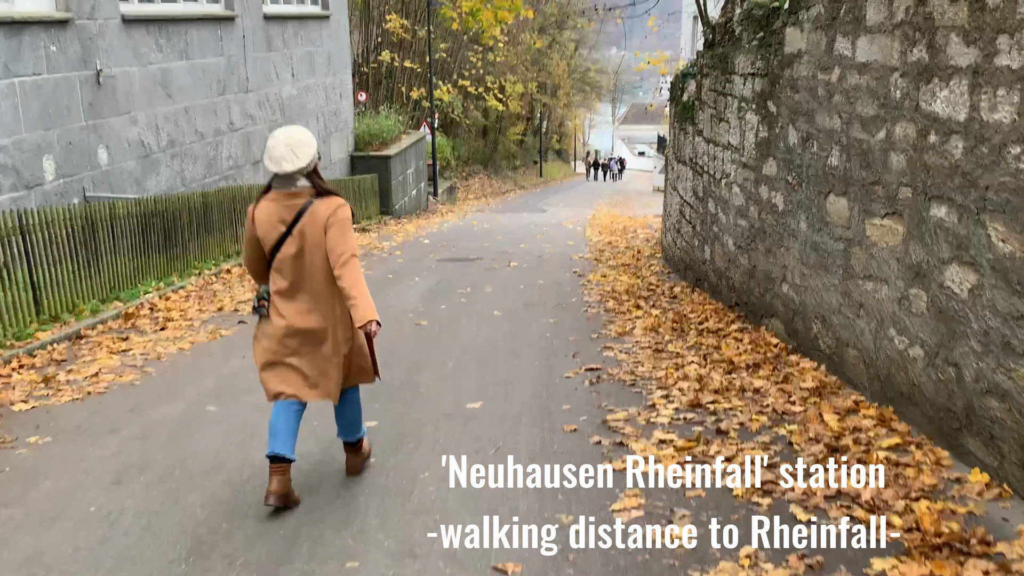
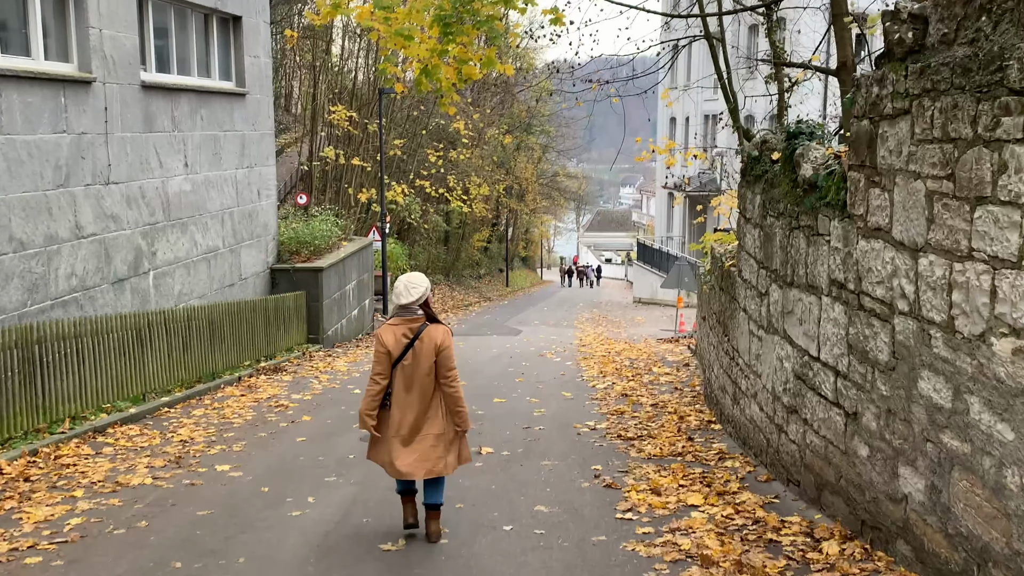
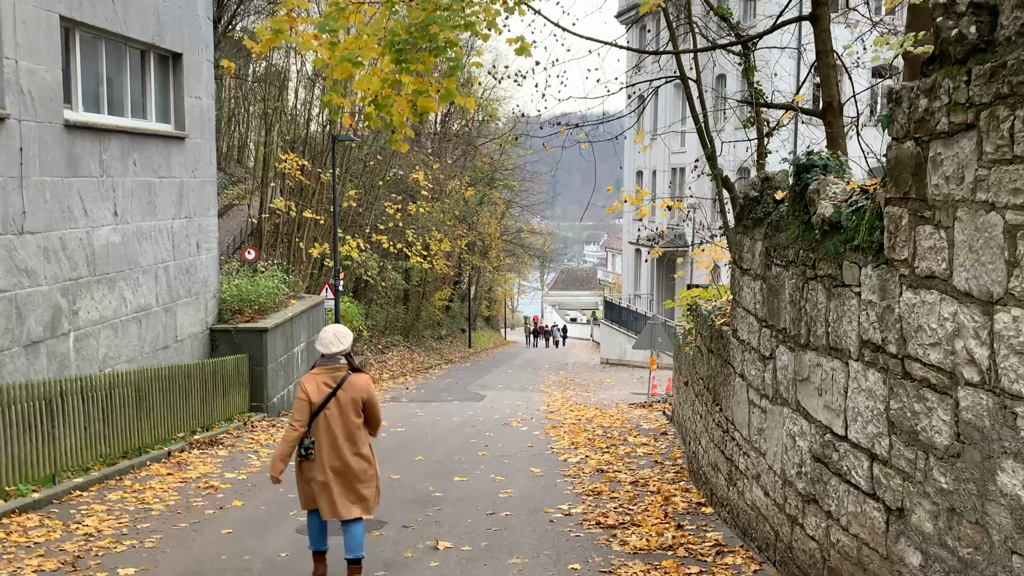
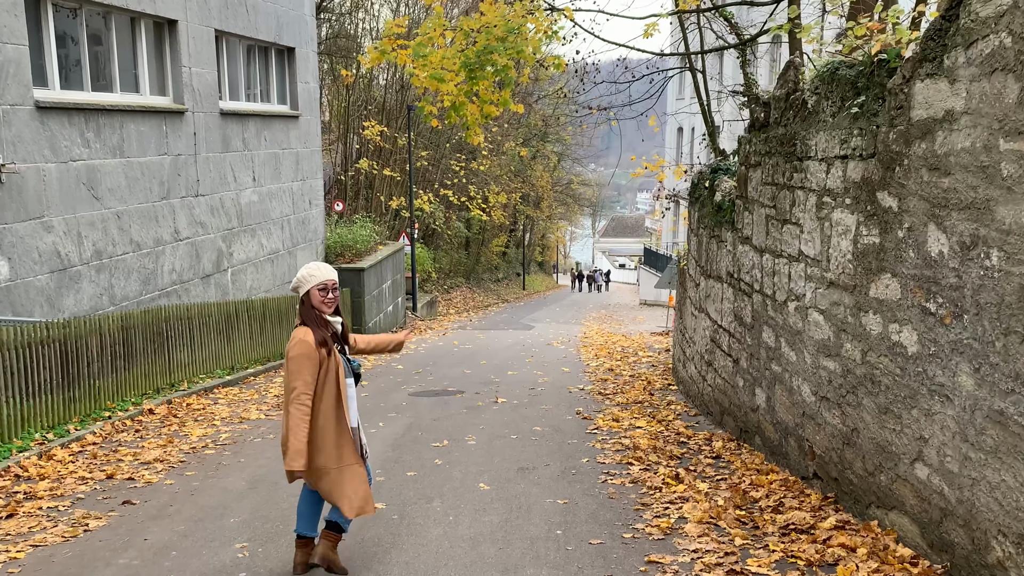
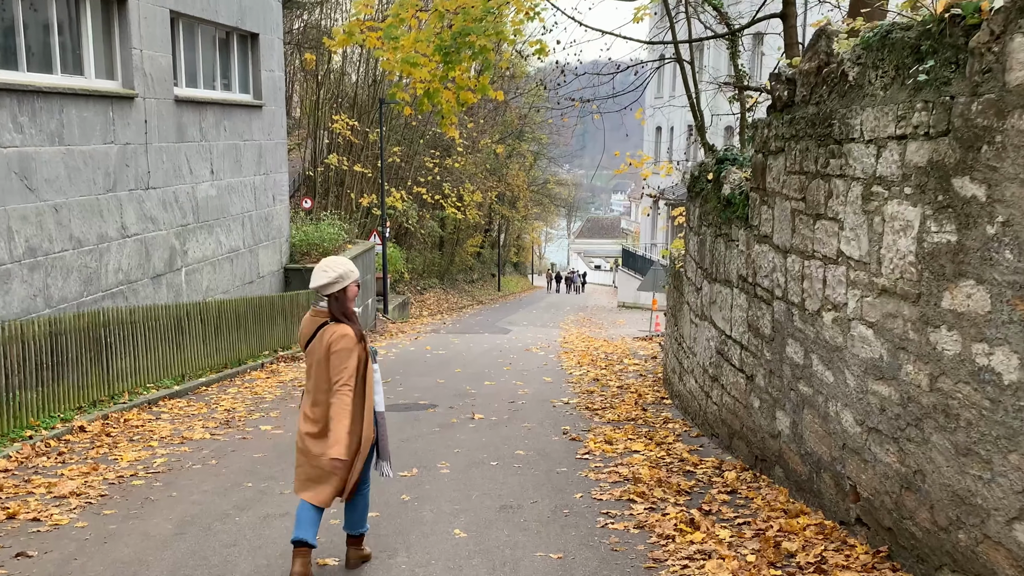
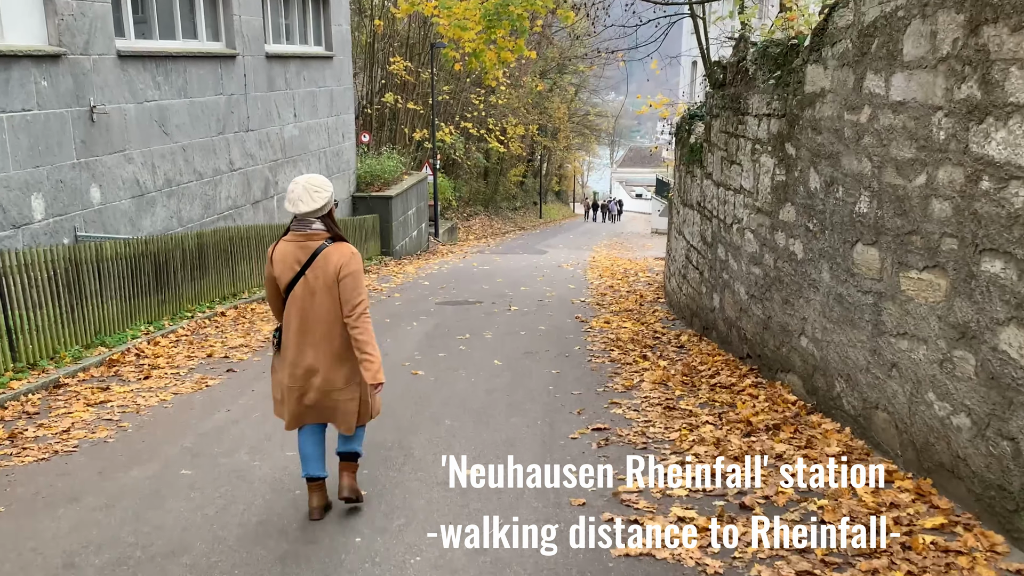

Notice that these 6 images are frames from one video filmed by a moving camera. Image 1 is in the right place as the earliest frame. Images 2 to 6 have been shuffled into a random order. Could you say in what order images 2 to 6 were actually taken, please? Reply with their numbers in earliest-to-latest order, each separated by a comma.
6, 4, 5, 2, 3
